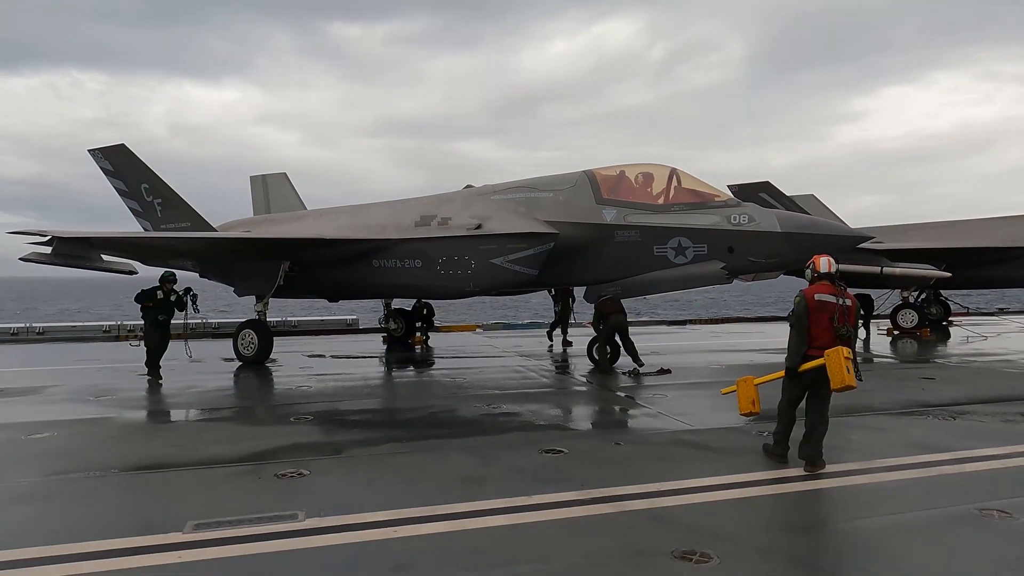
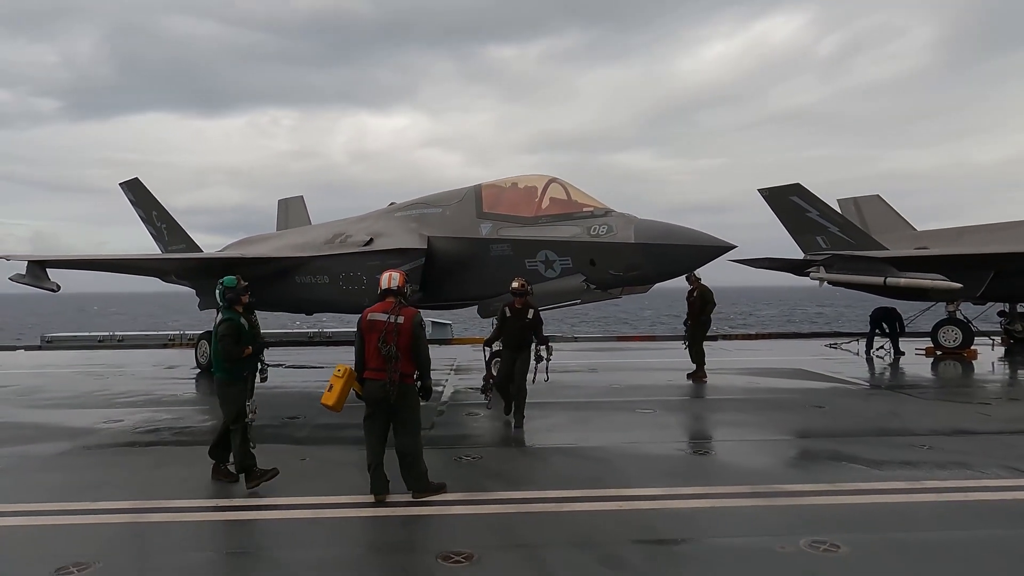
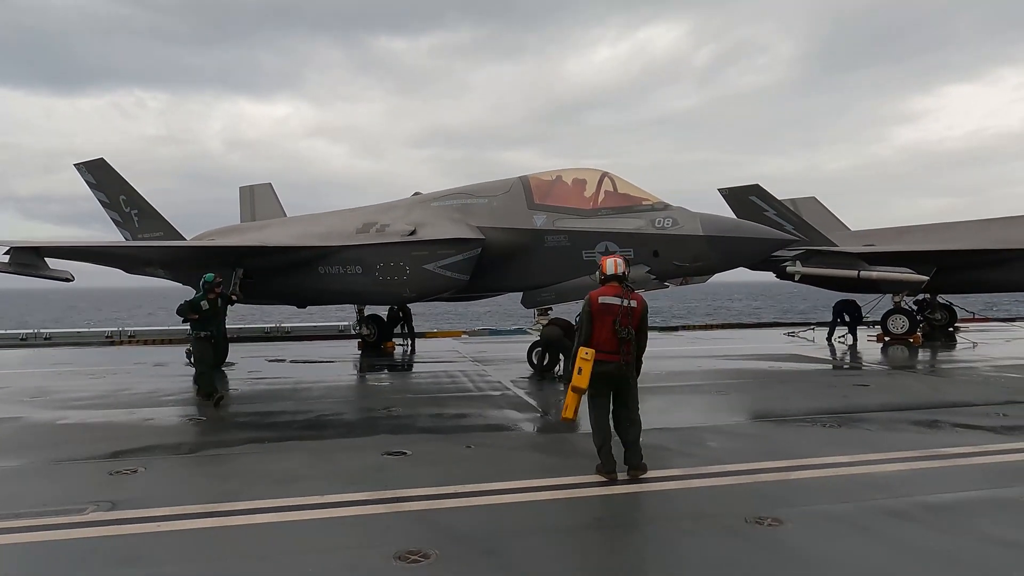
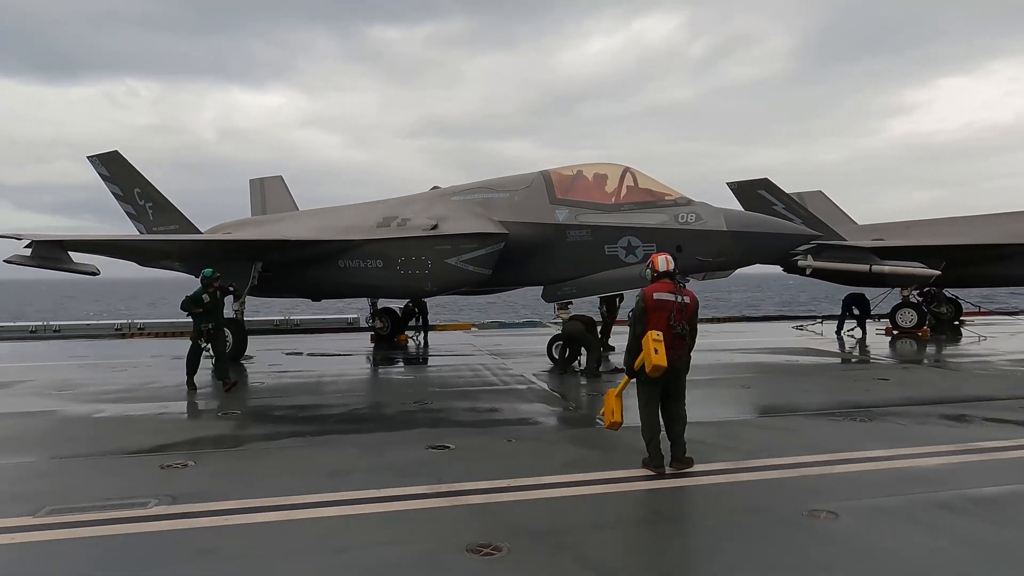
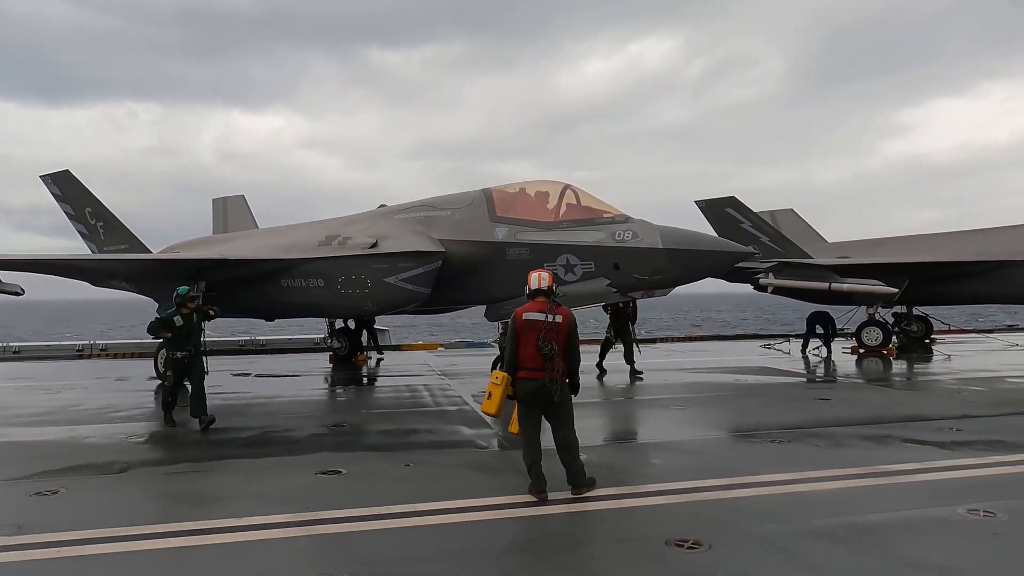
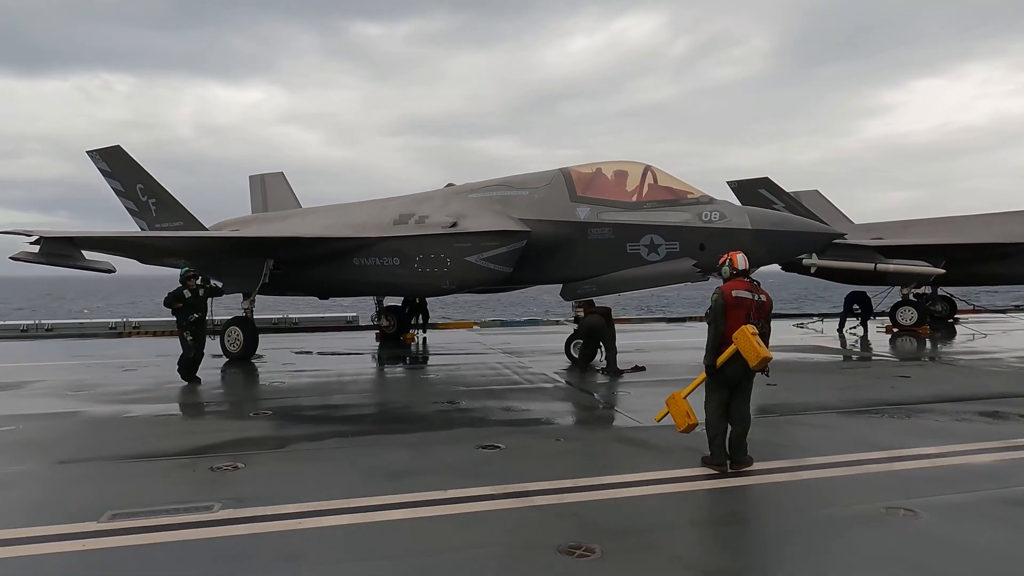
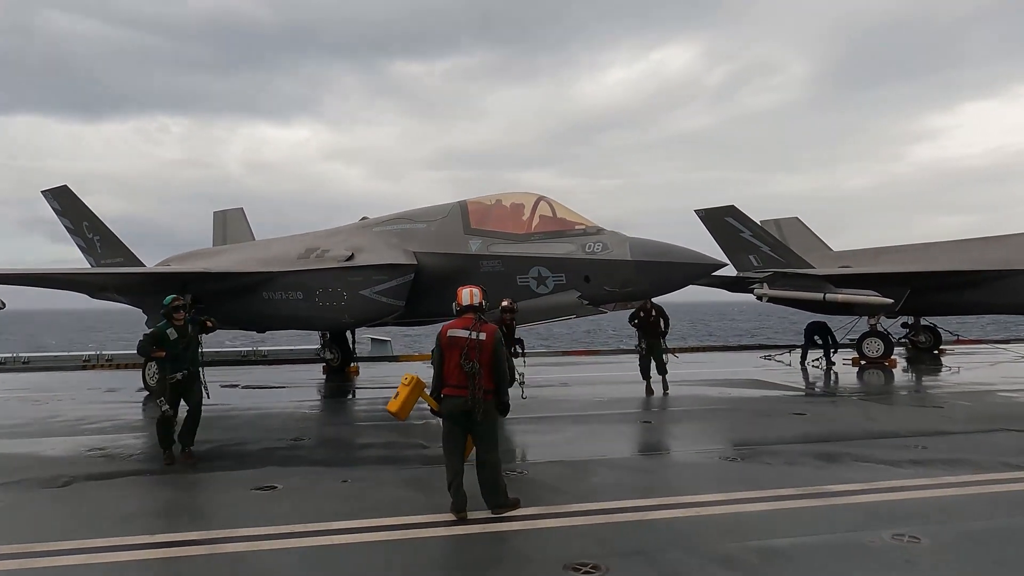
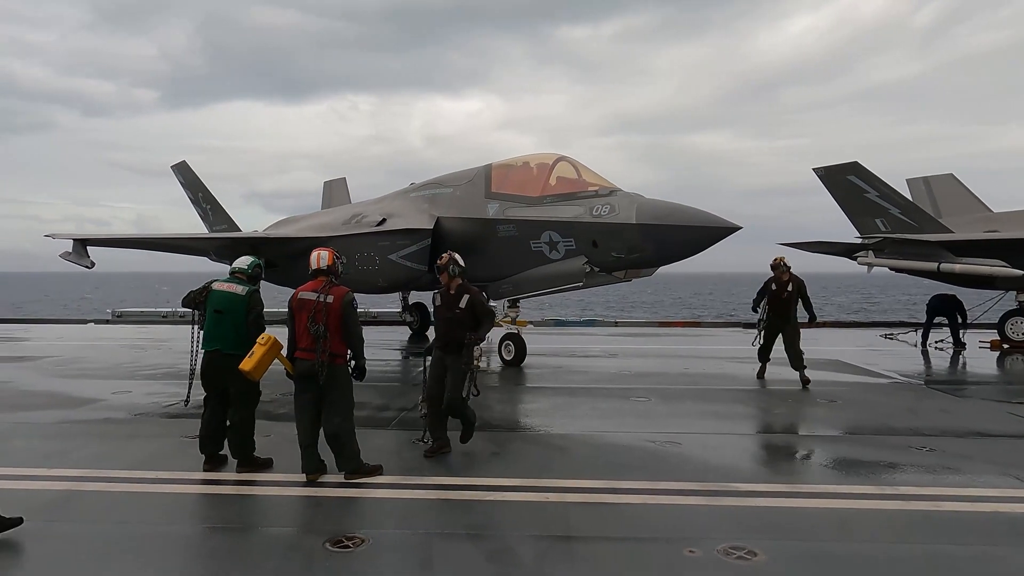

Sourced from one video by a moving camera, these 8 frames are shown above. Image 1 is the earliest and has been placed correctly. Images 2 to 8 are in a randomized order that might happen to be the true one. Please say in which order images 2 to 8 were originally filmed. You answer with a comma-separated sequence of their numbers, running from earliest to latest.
6, 4, 3, 5, 7, 2, 8
